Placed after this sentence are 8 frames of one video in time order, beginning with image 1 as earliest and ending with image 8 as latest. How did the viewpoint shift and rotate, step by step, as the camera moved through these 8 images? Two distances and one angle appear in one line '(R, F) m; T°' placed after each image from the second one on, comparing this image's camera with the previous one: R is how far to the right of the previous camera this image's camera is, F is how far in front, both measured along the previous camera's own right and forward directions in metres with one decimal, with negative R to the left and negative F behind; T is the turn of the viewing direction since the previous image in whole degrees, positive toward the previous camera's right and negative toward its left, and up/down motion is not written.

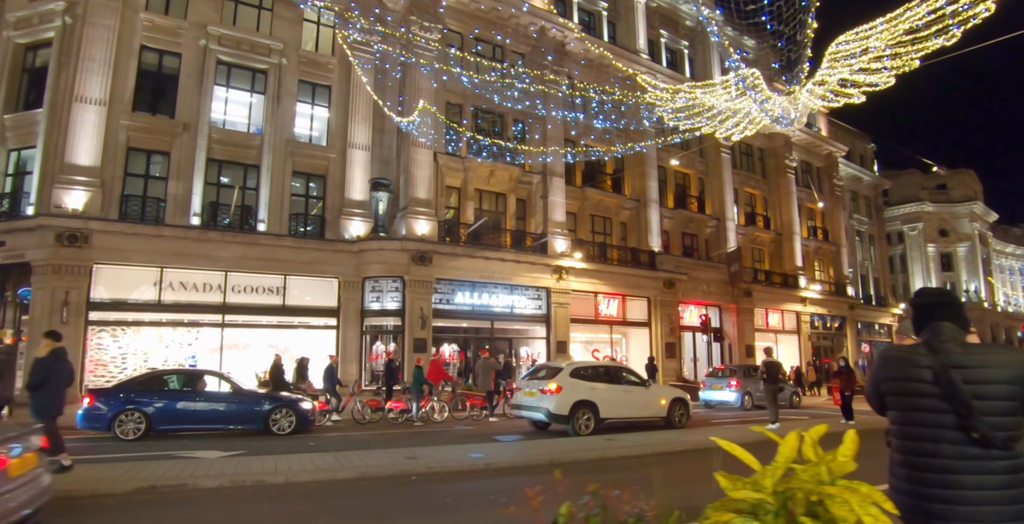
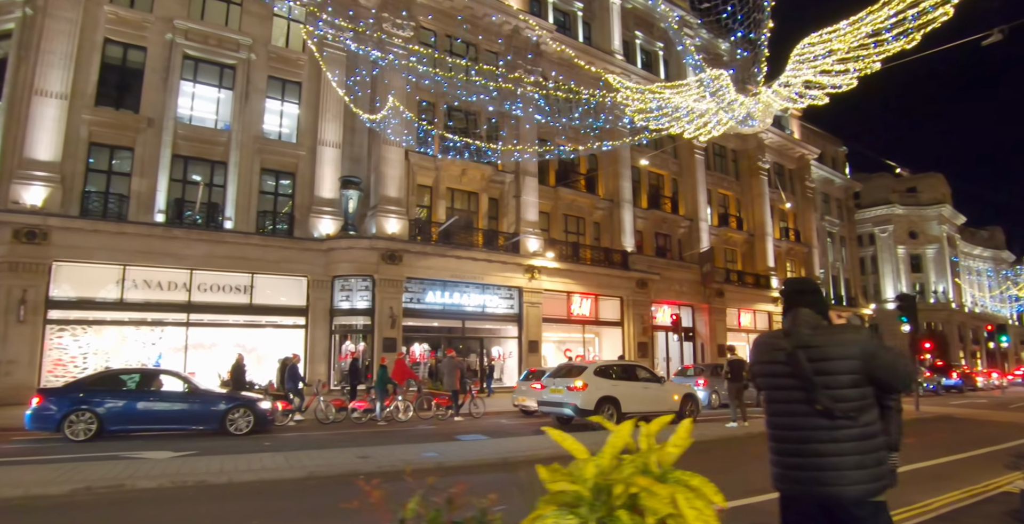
(+0.4, +0.1) m; +2°
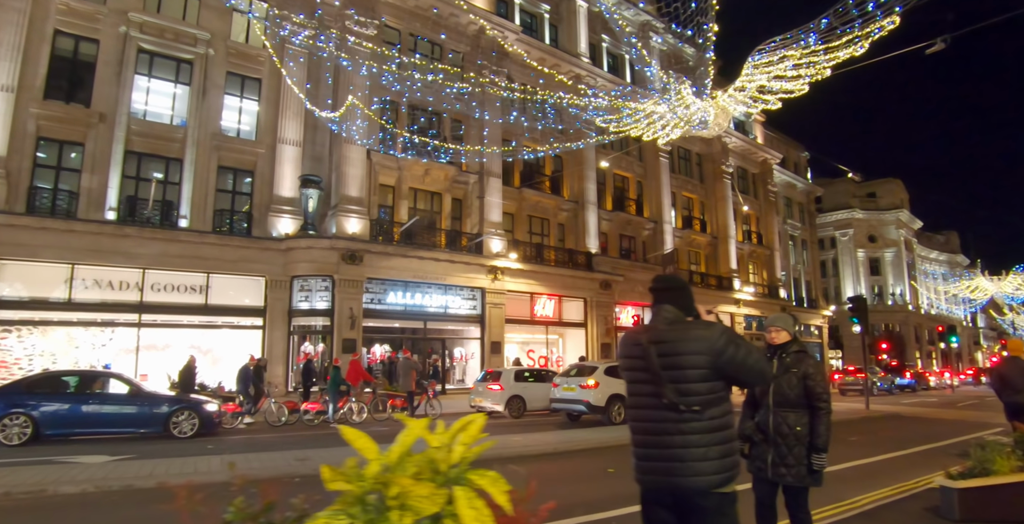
(+0.4, 0.0) m; +3°
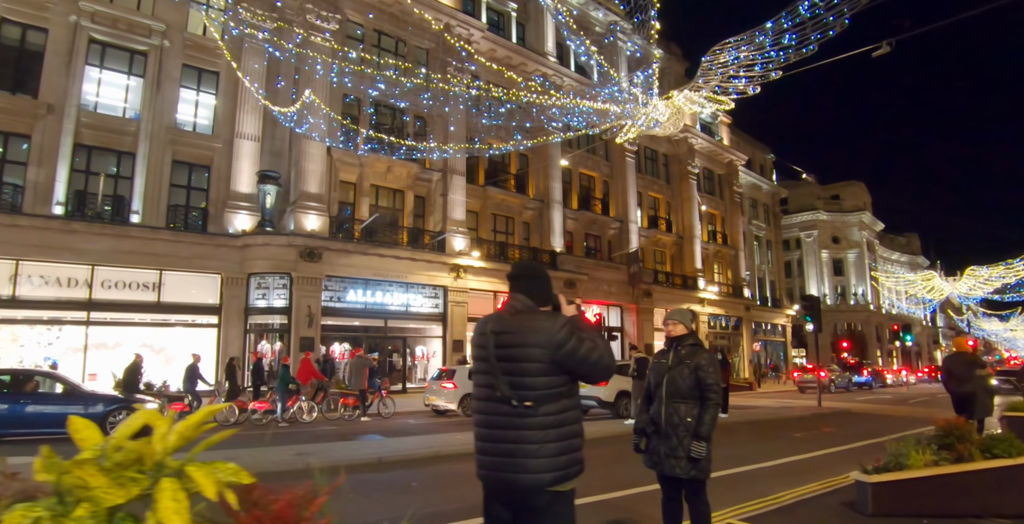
(+0.5, 0.0) m; +2°
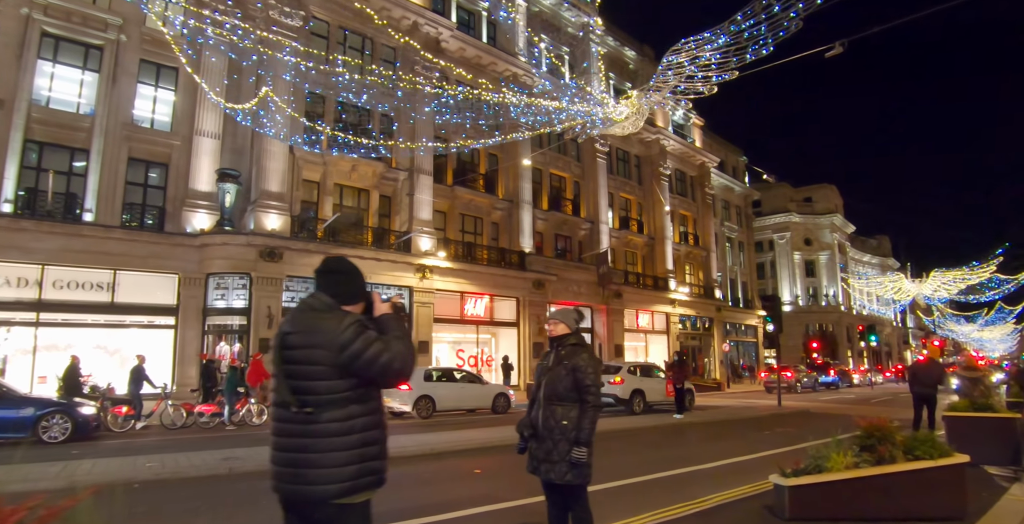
(+0.6, +0.1) m; +2°
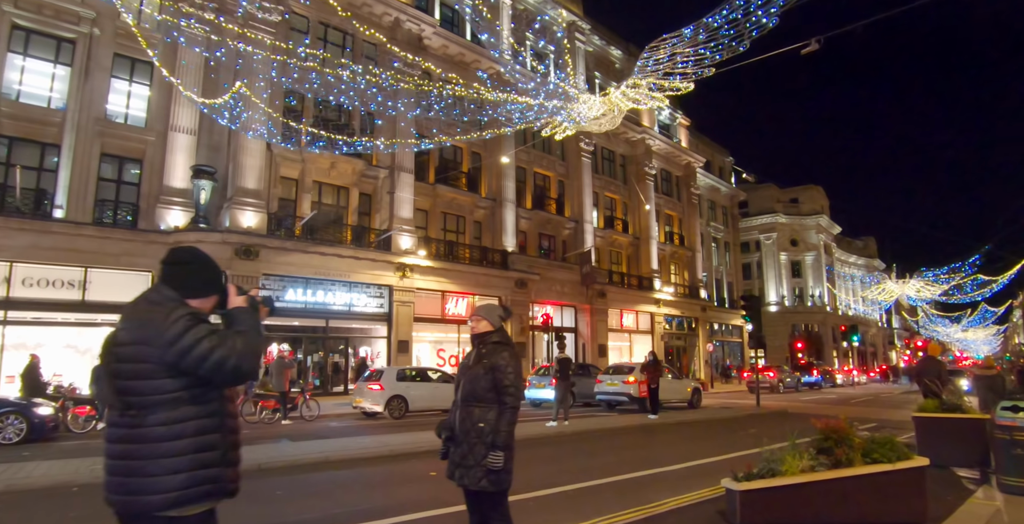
(+0.4, +0.2) m; +1°
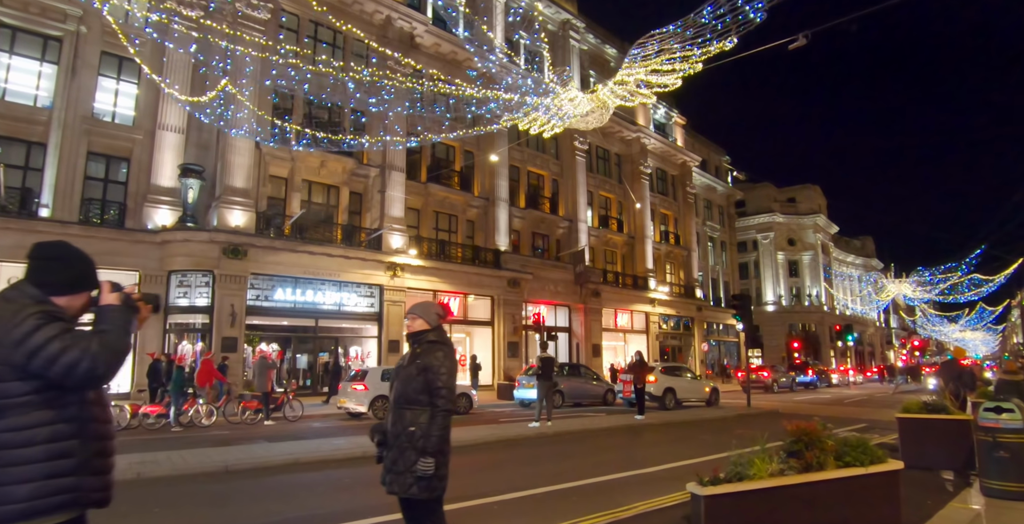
(+0.3, +0.1) m; 0°
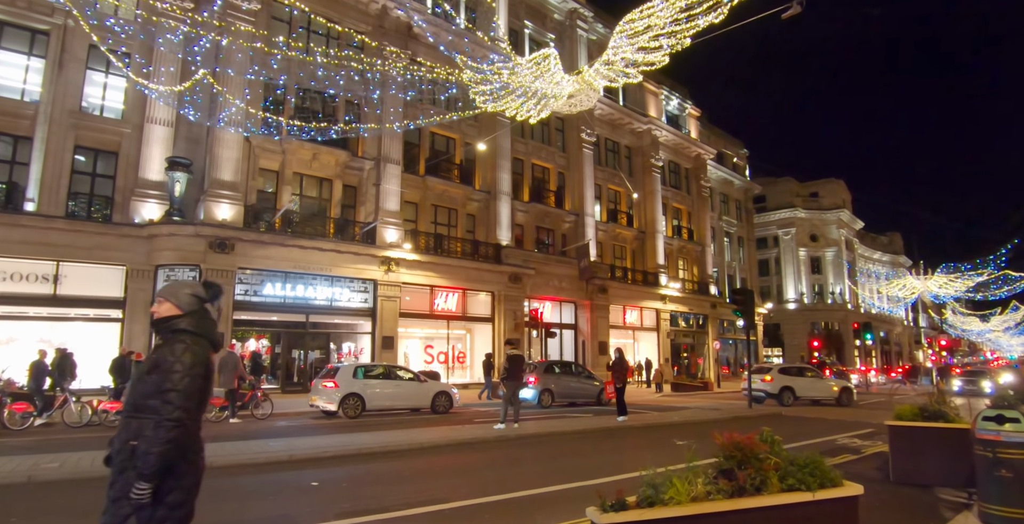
(+1.0, +0.8) m; -2°
